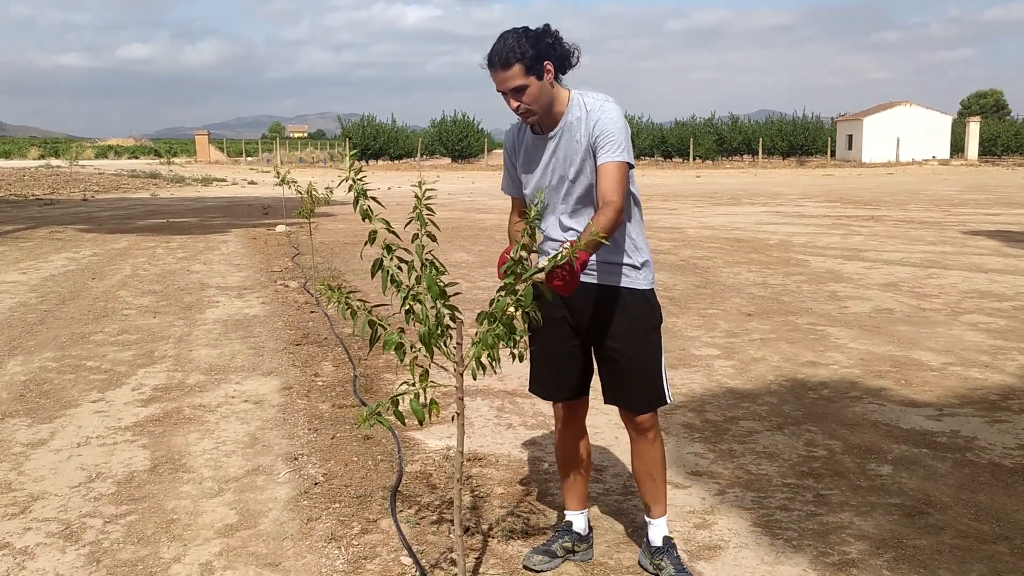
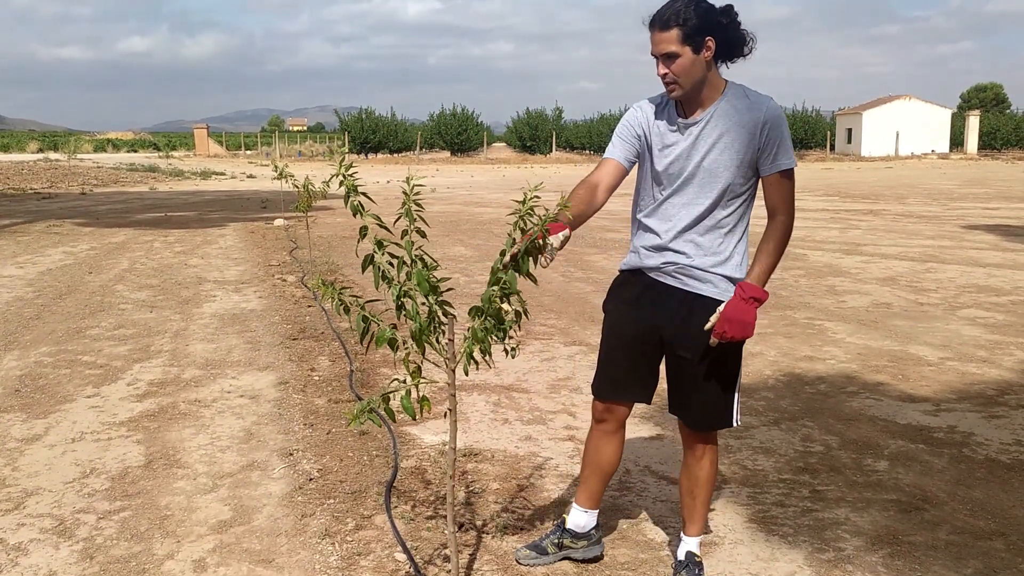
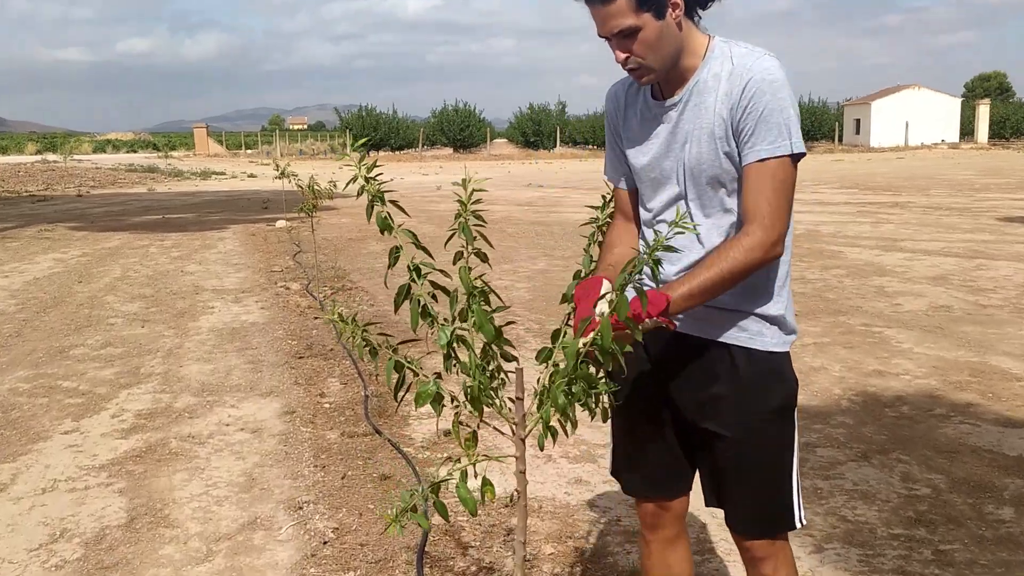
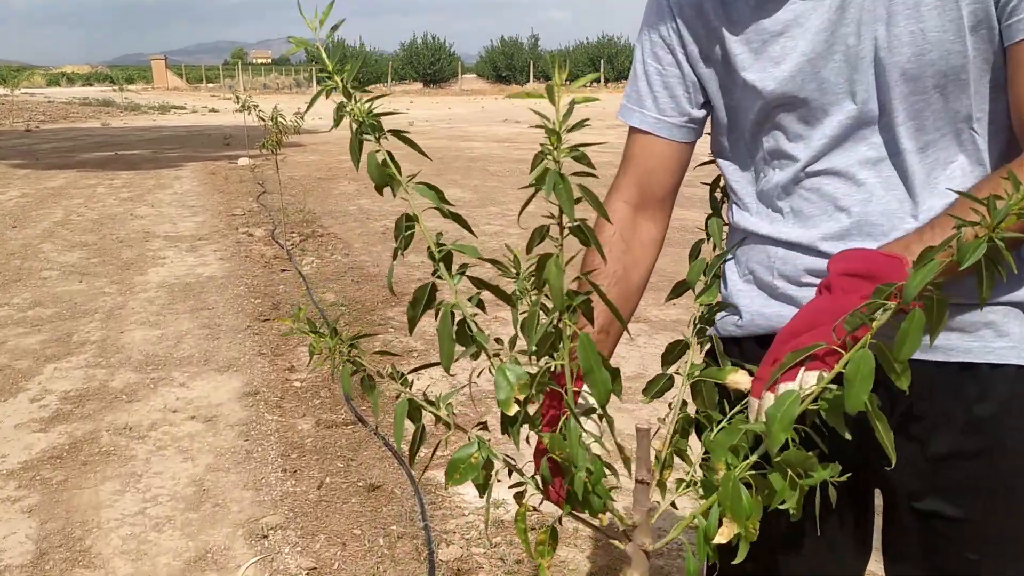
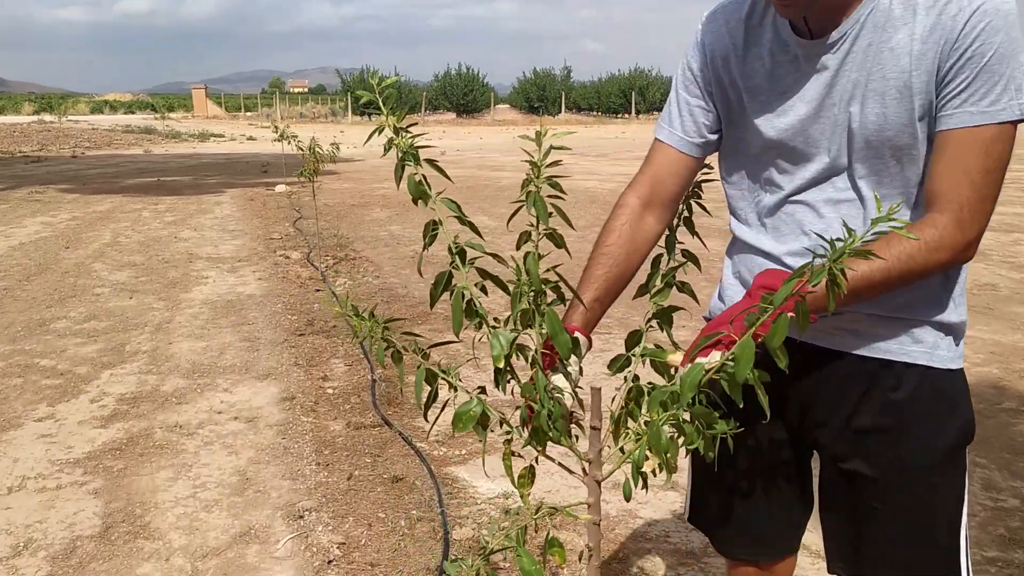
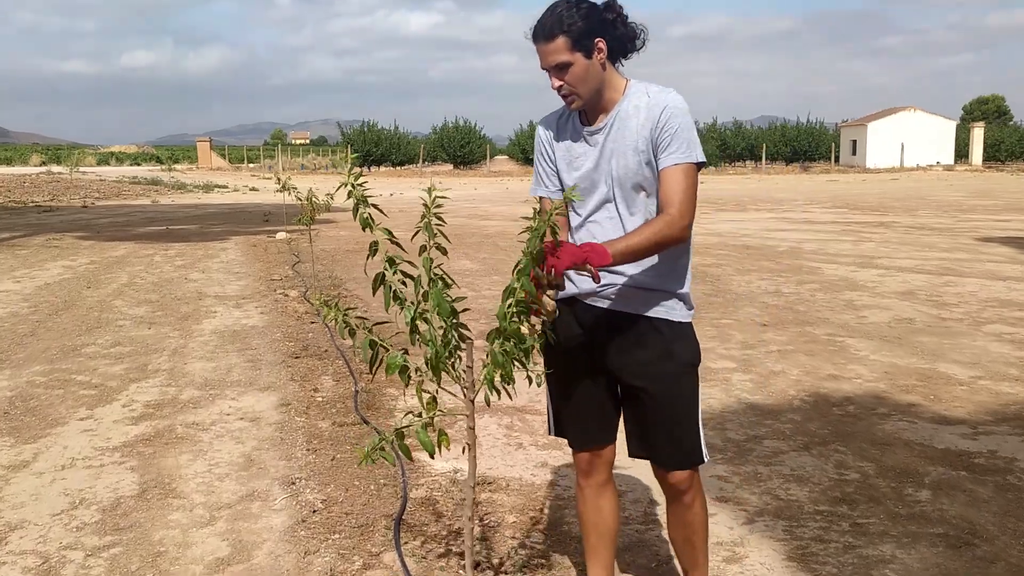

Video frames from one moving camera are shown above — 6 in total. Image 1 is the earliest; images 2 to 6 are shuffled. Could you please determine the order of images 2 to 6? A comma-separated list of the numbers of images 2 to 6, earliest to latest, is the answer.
2, 6, 3, 5, 4
